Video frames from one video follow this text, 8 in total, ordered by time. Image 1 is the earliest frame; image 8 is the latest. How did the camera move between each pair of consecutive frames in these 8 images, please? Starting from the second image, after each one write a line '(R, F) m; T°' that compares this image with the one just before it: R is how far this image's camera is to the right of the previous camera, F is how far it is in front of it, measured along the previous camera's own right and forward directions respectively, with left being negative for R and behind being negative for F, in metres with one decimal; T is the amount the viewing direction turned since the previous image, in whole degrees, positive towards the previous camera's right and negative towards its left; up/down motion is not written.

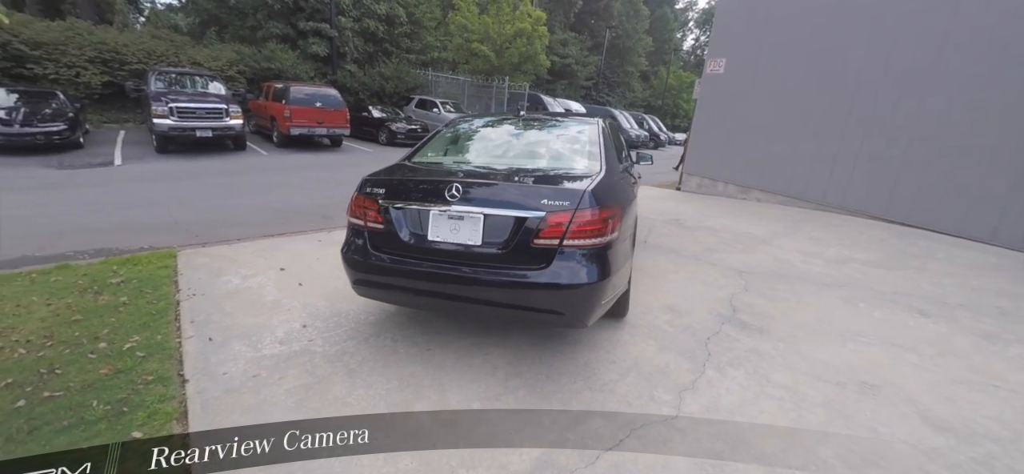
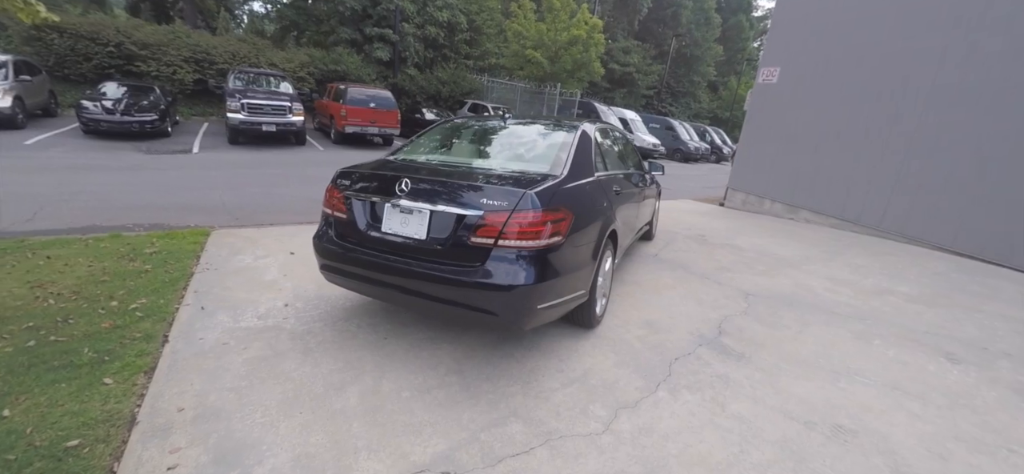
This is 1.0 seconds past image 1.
(+0.7, 0.0) m; -8°
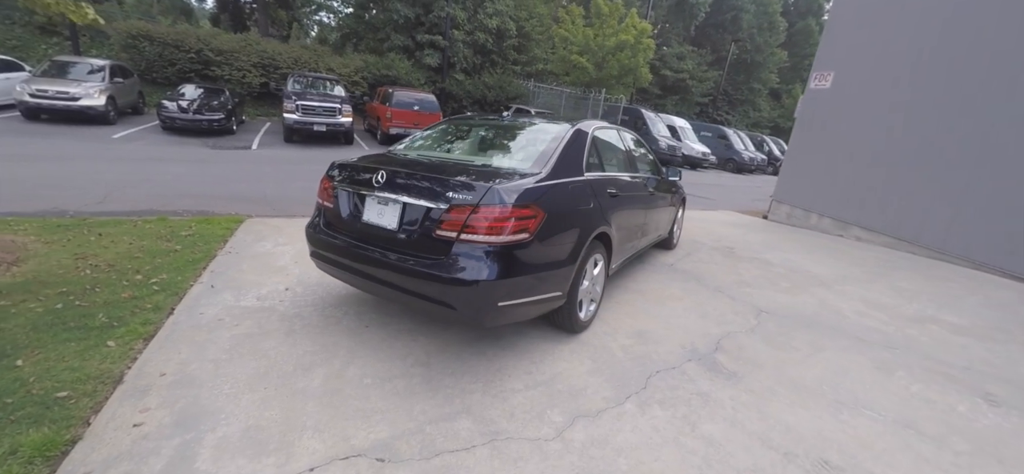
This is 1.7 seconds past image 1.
(+0.5, 0.0) m; -7°
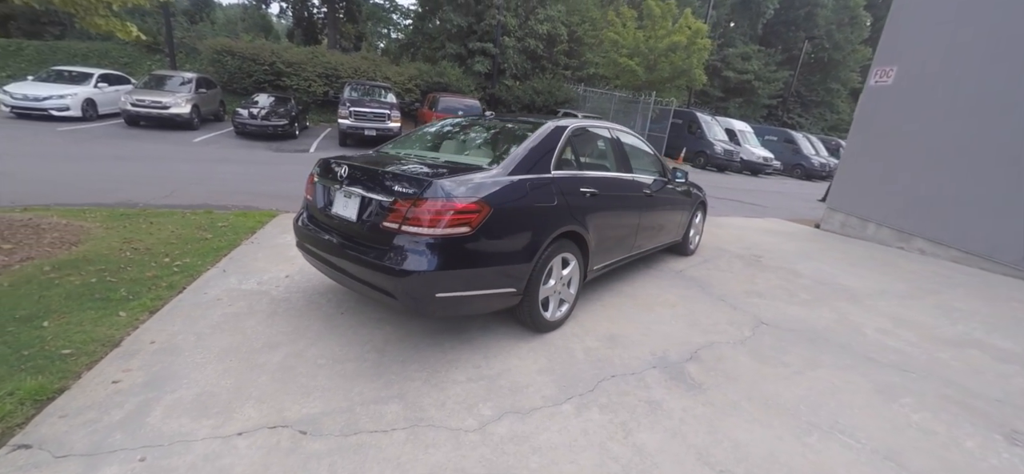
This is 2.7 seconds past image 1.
(+0.7, 0.0) m; -9°
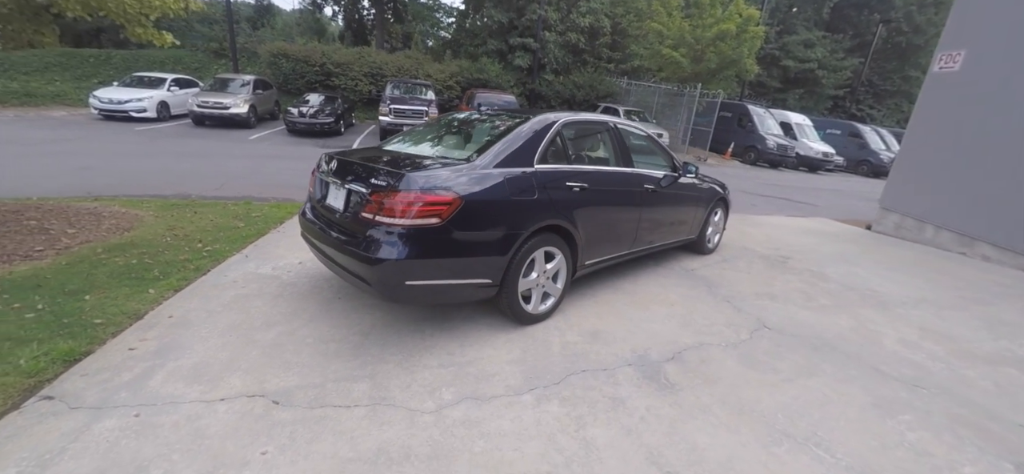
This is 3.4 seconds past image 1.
(+0.5, 0.0) m; -7°
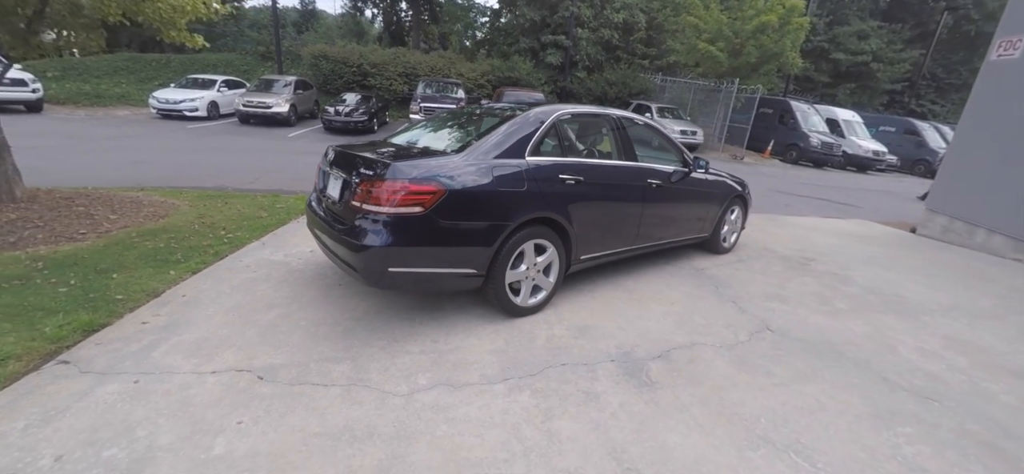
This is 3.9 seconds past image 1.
(+0.4, 0.0) m; -5°
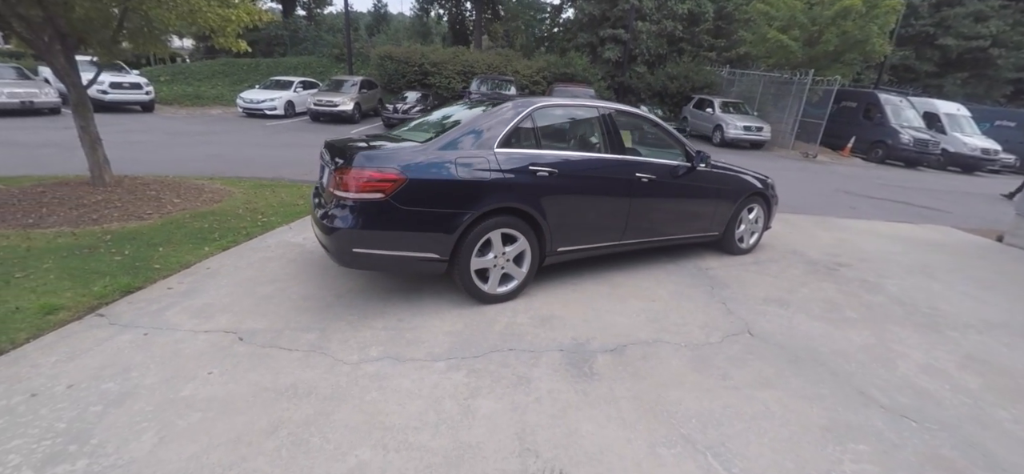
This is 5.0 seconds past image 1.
(+0.8, 0.0) m; -10°
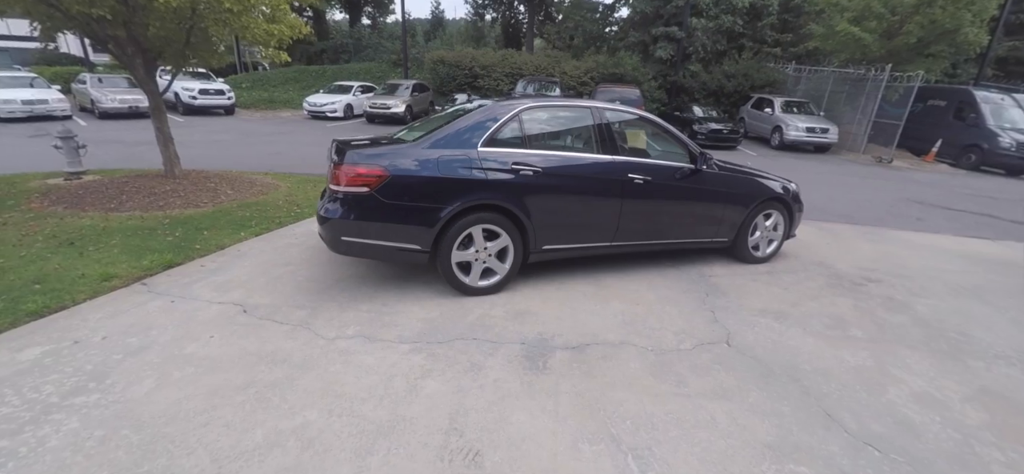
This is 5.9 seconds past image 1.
(+0.7, -0.1) m; -8°
